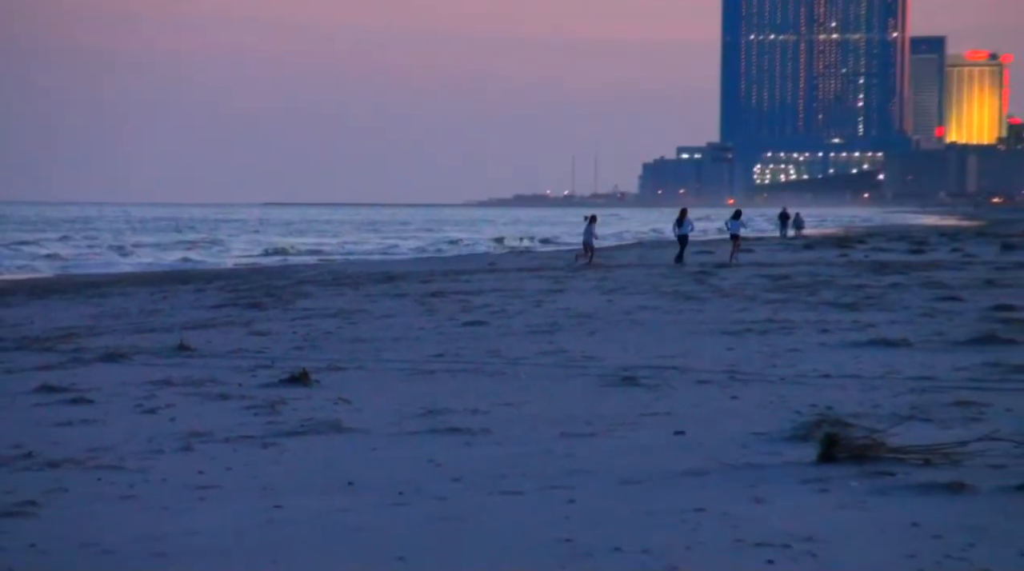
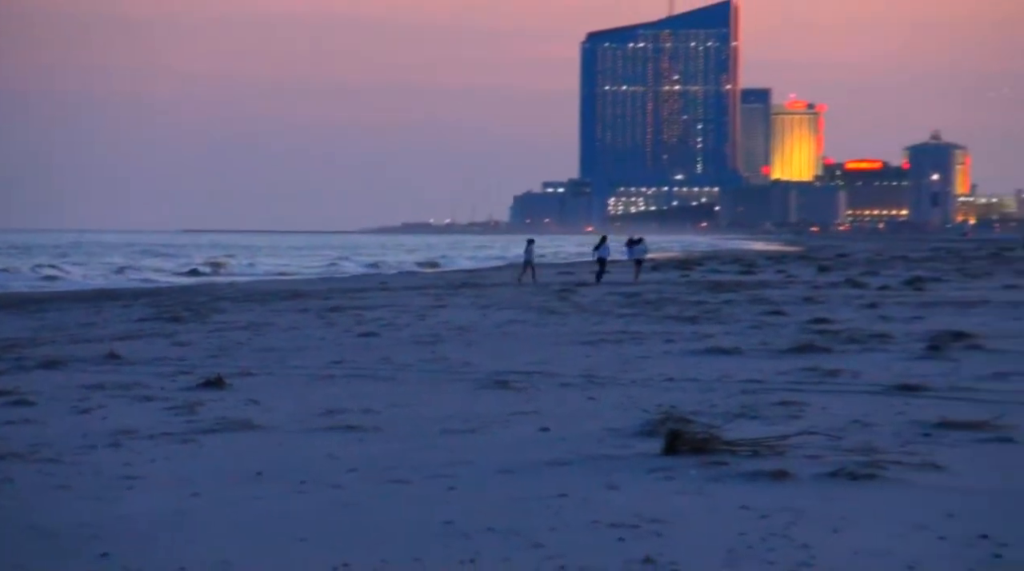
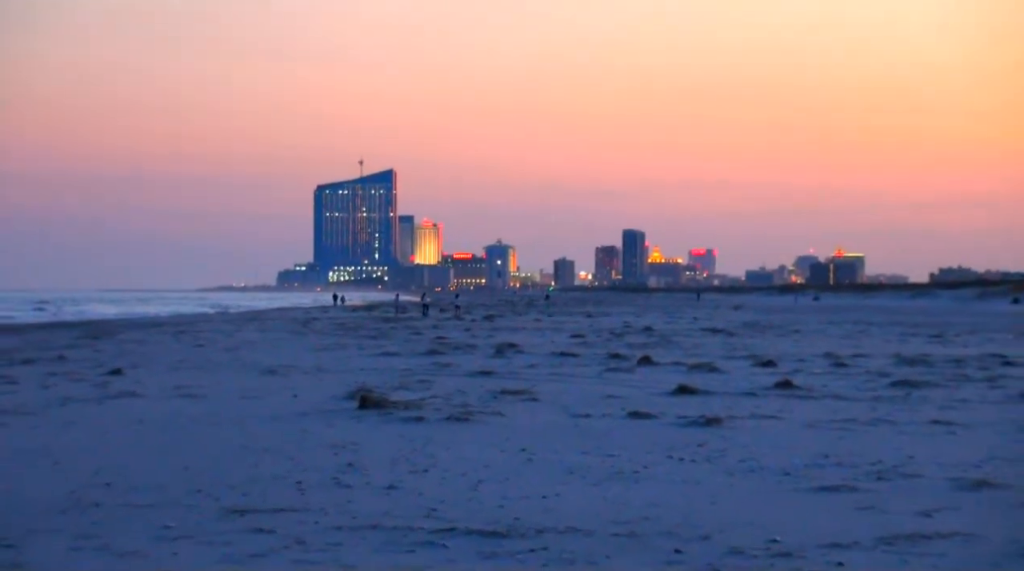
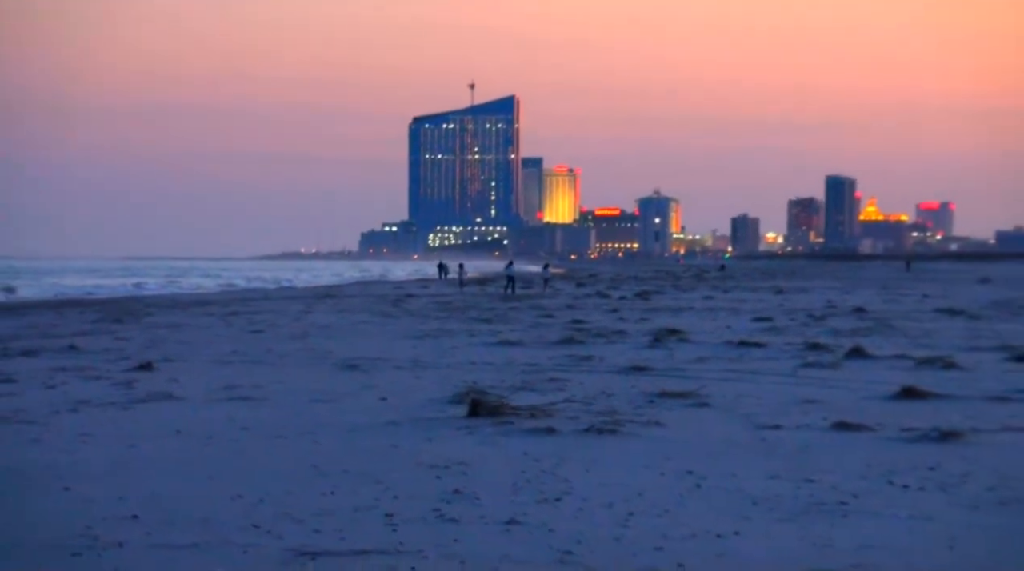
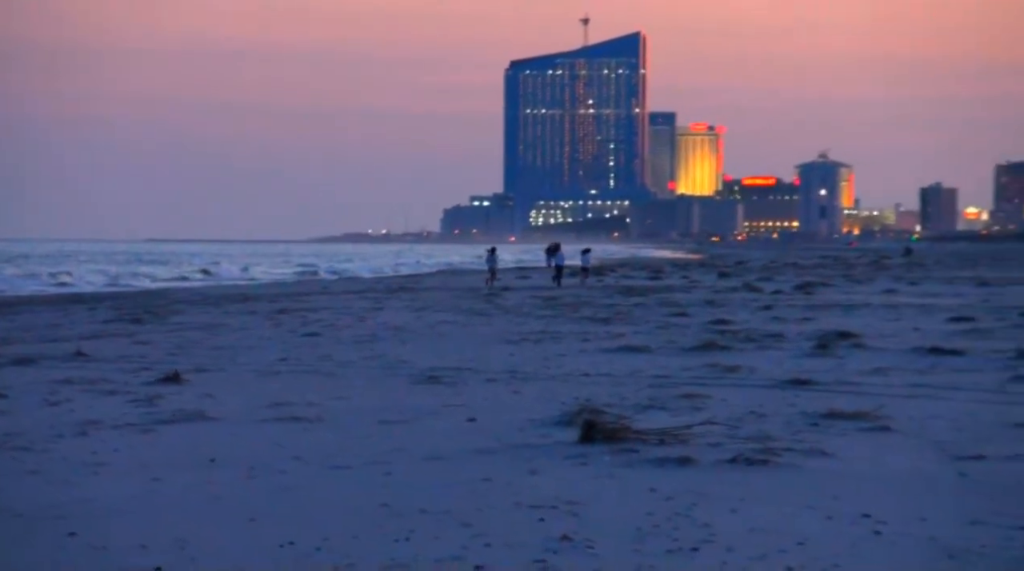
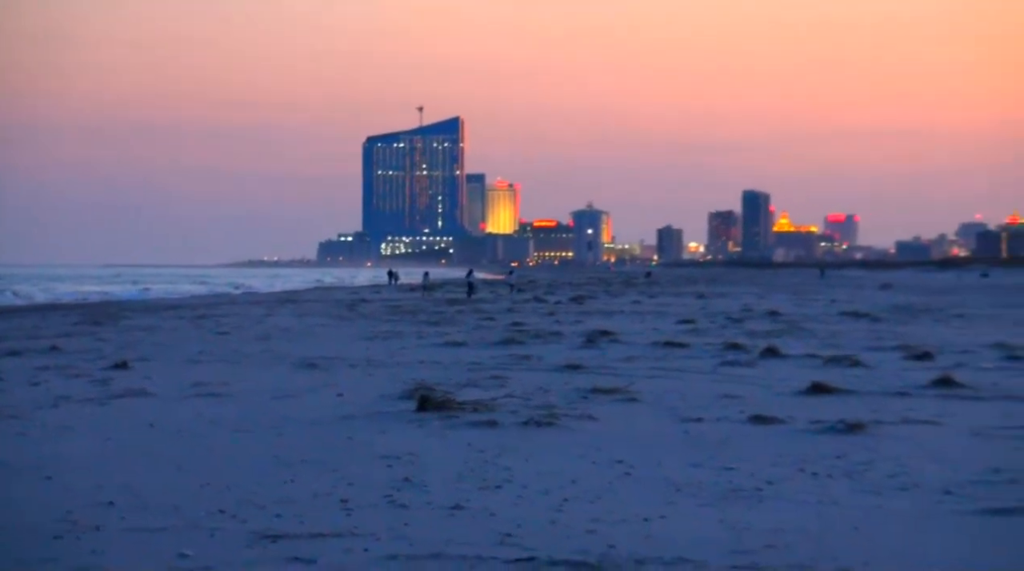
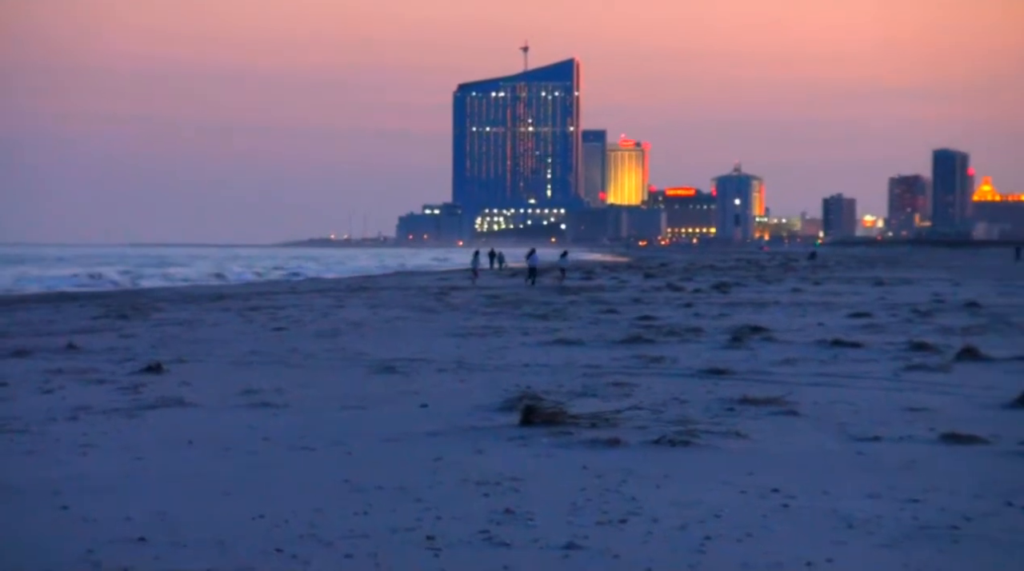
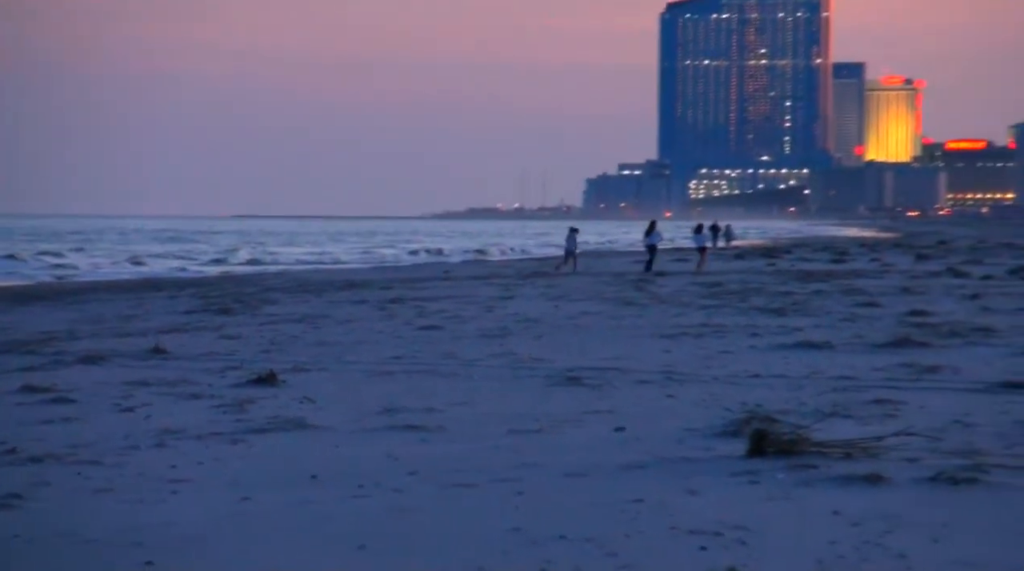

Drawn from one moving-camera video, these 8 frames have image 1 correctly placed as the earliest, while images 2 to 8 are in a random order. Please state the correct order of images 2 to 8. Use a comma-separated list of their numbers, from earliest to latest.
8, 2, 5, 7, 4, 6, 3
